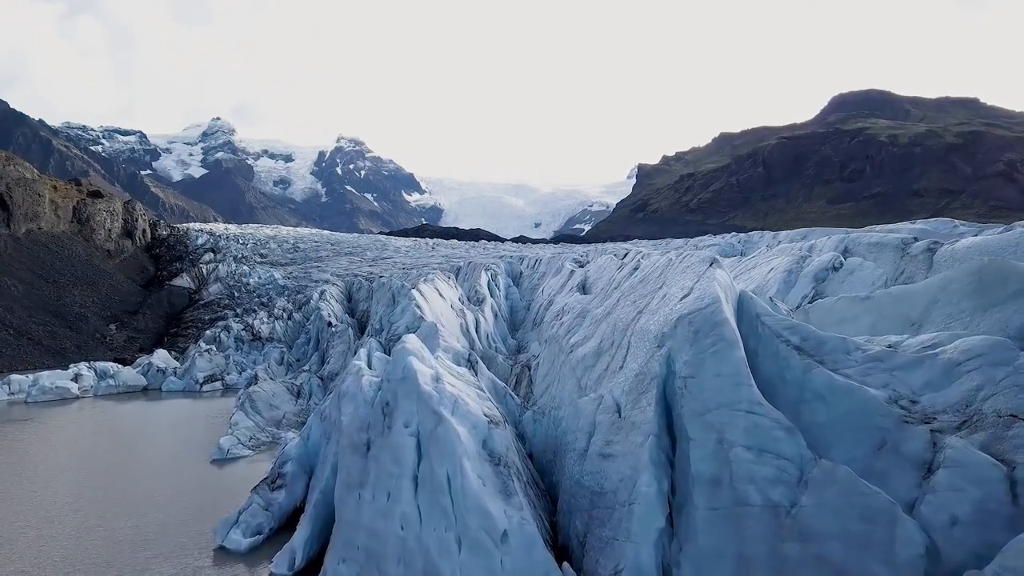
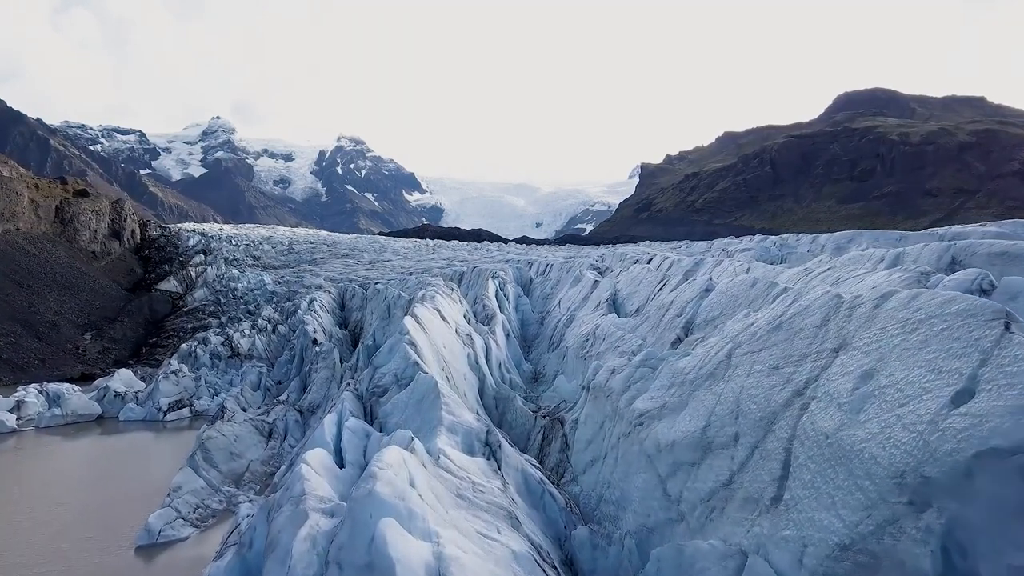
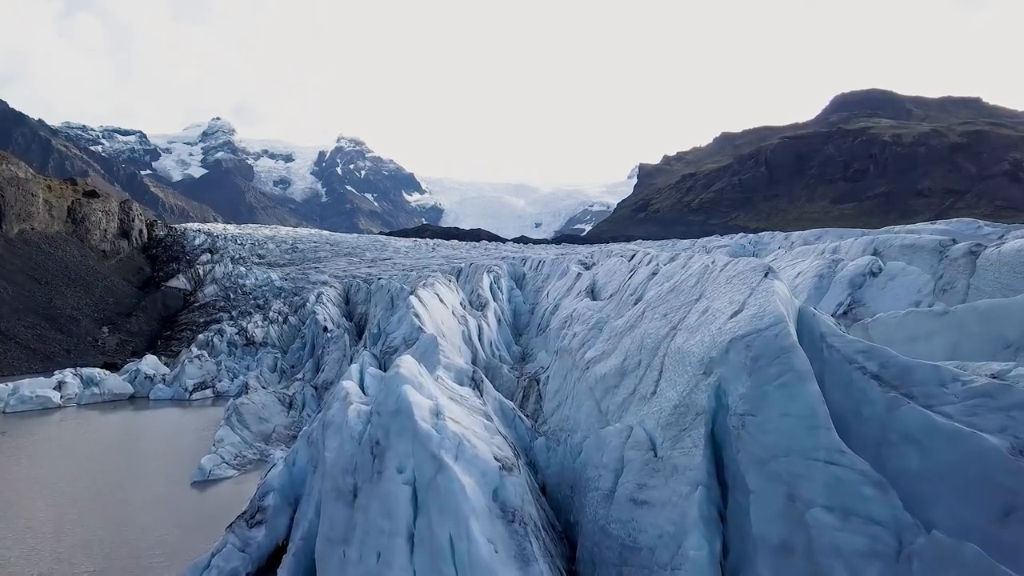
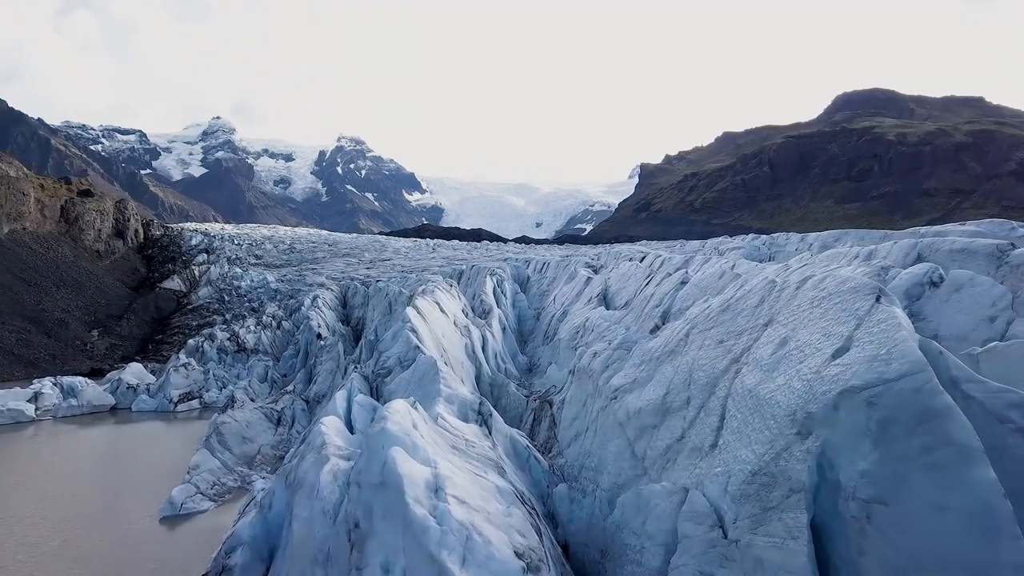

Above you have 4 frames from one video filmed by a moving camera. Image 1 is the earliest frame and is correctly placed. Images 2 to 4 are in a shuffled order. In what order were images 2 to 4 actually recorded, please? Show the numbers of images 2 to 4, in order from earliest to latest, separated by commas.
3, 4, 2
